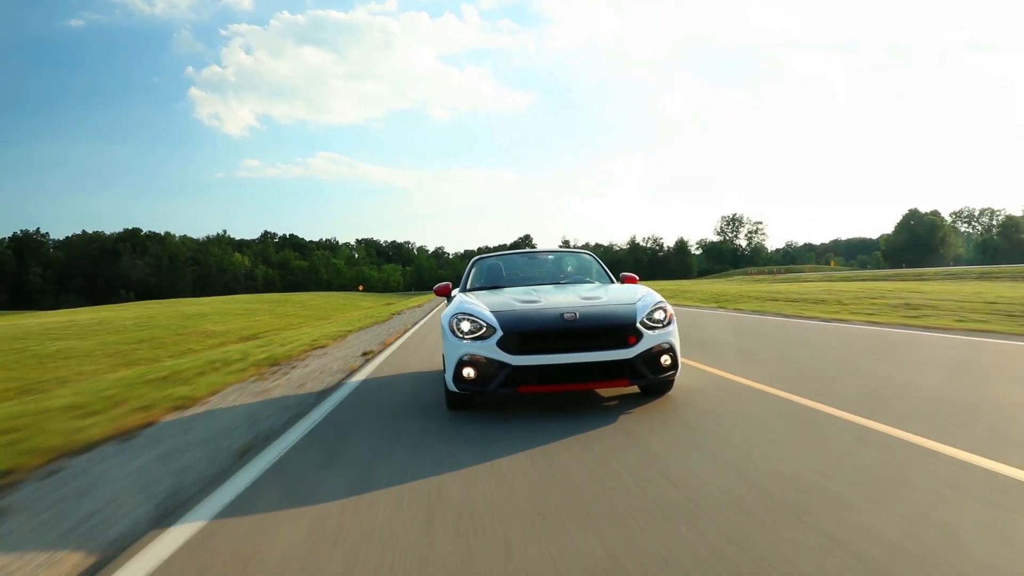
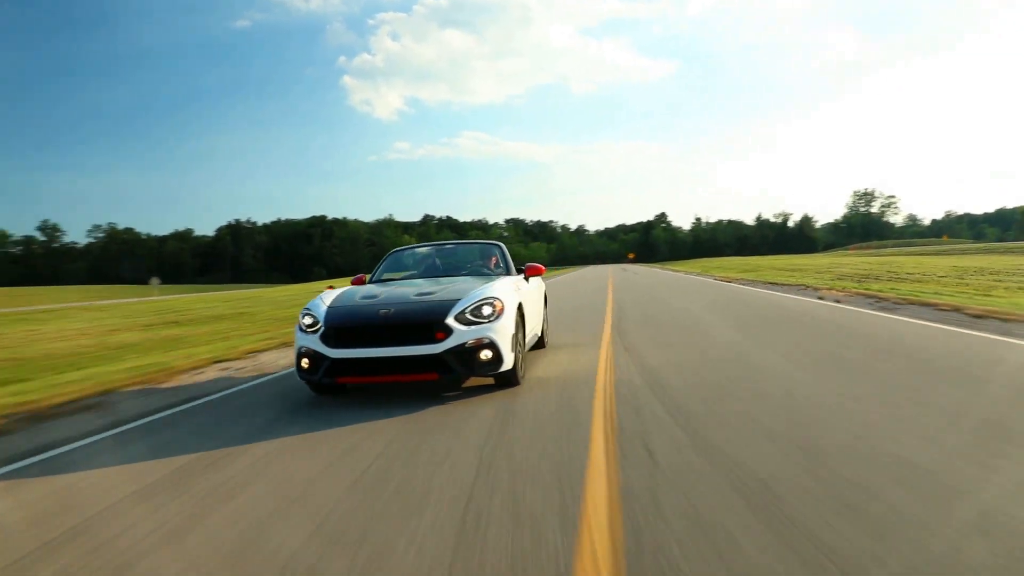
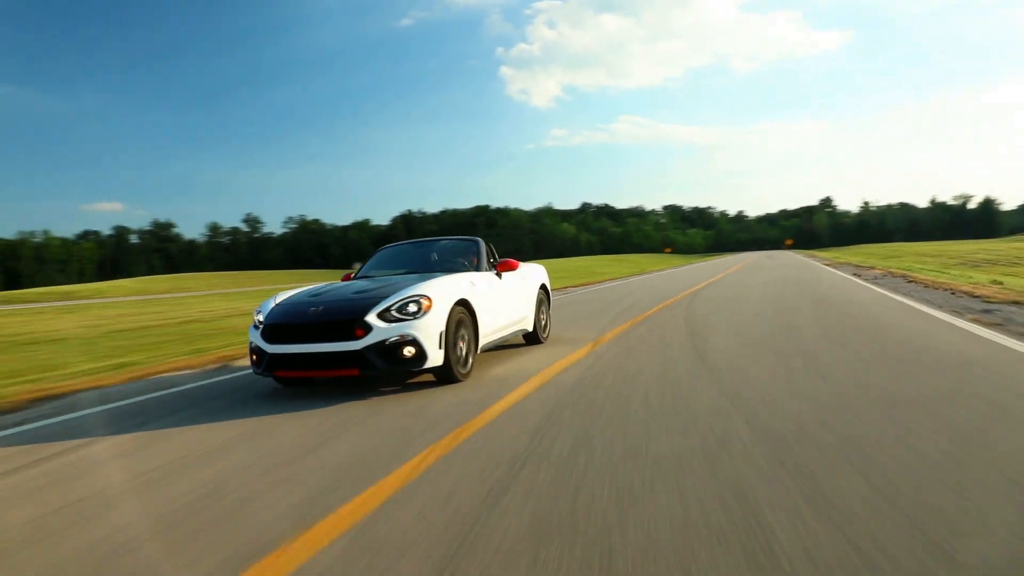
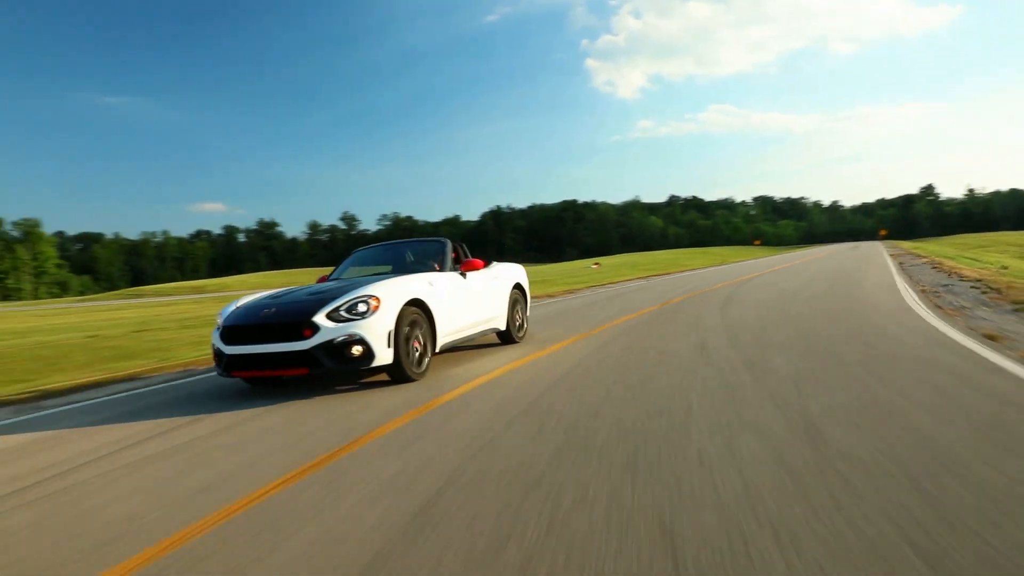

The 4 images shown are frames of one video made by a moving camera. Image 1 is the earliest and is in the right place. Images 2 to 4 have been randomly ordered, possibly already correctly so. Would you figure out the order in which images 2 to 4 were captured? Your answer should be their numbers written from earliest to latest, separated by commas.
2, 3, 4
